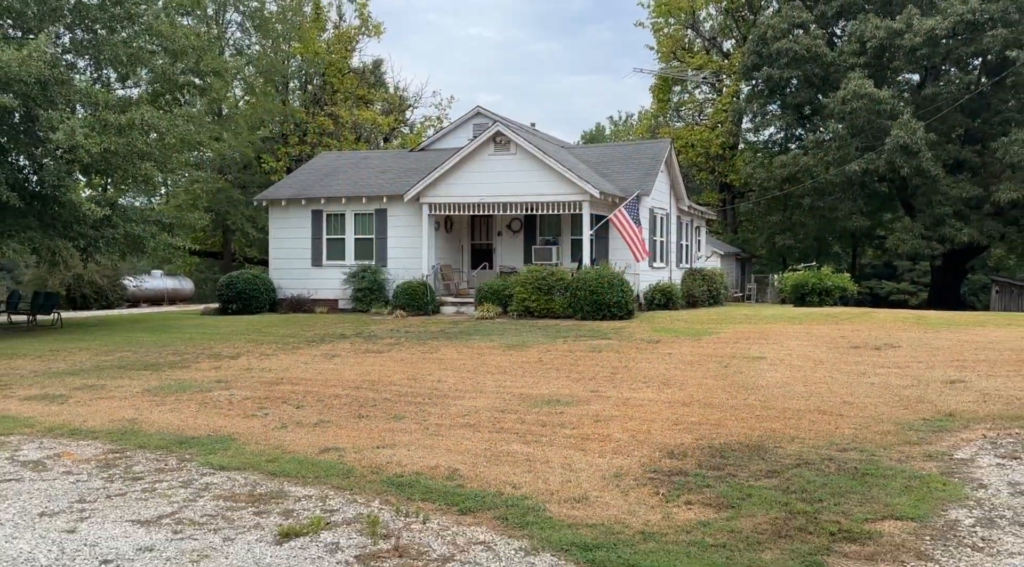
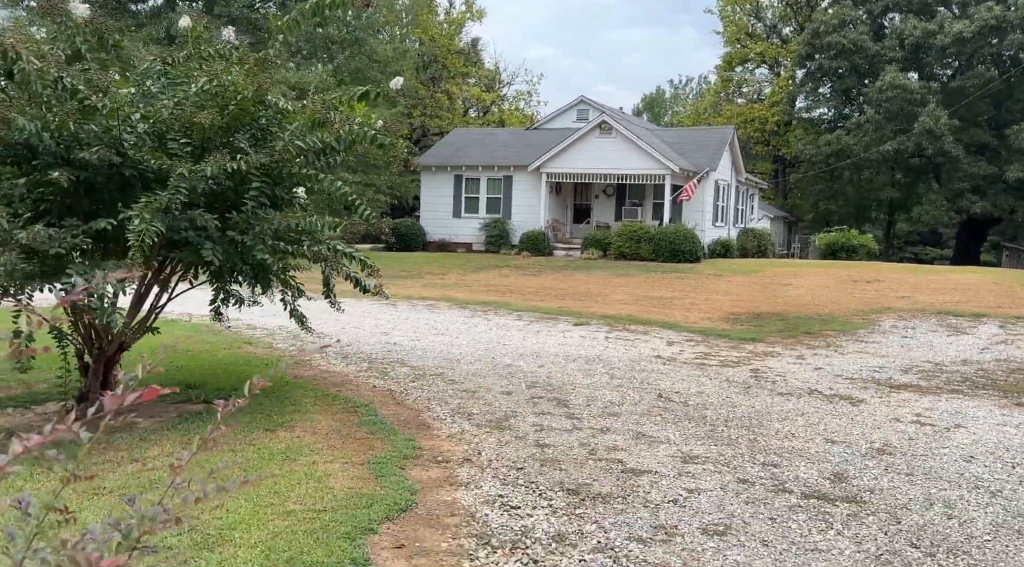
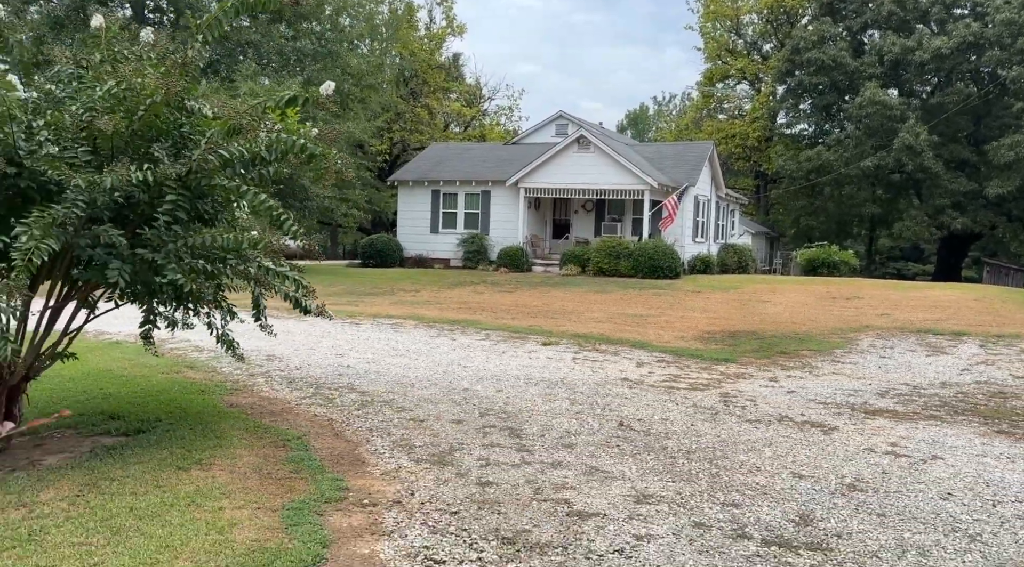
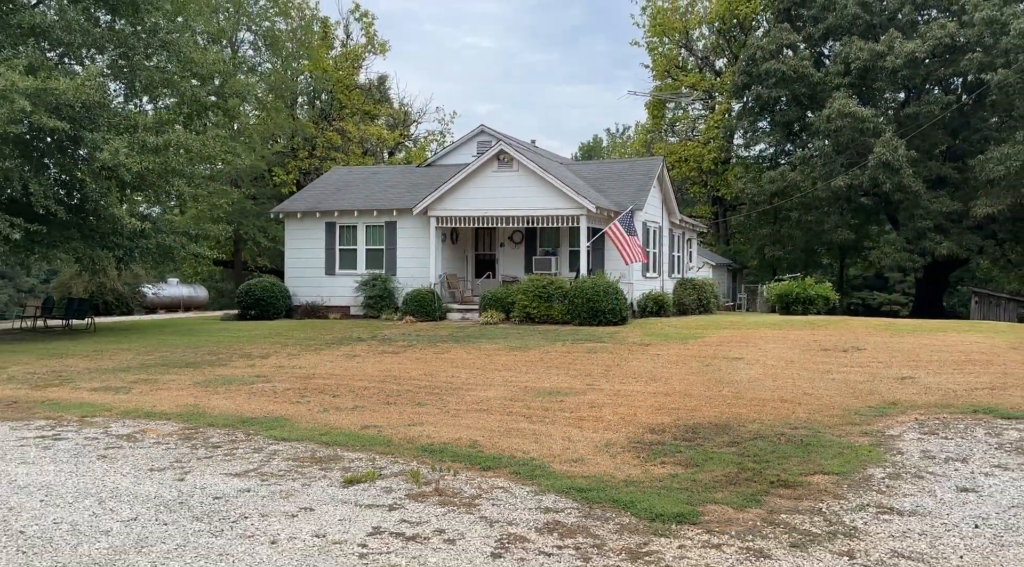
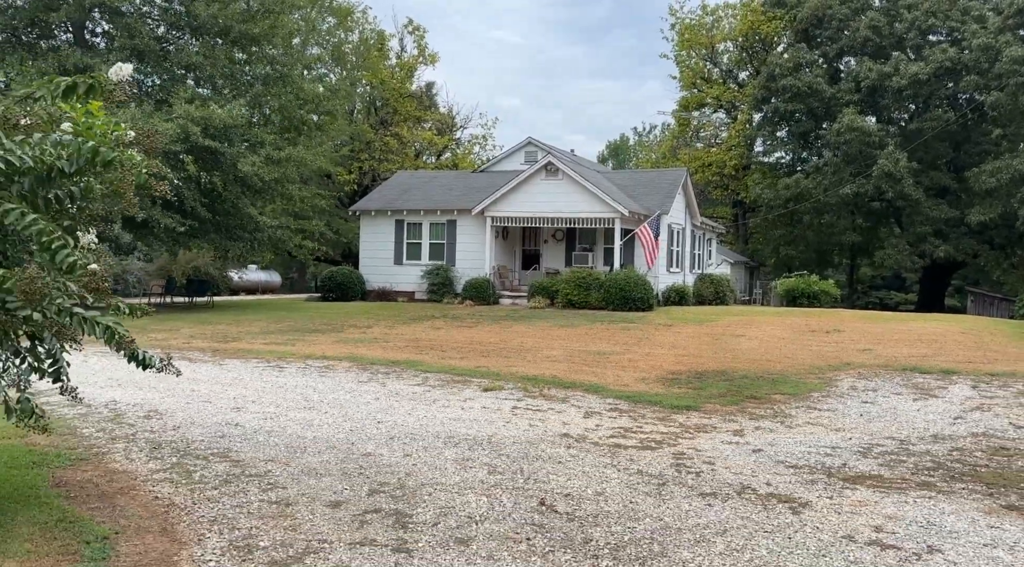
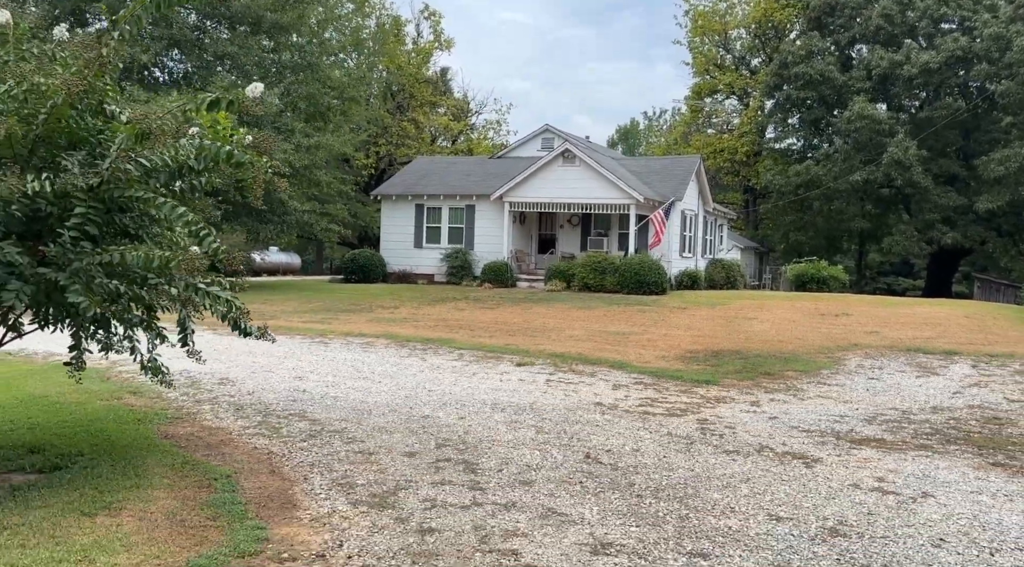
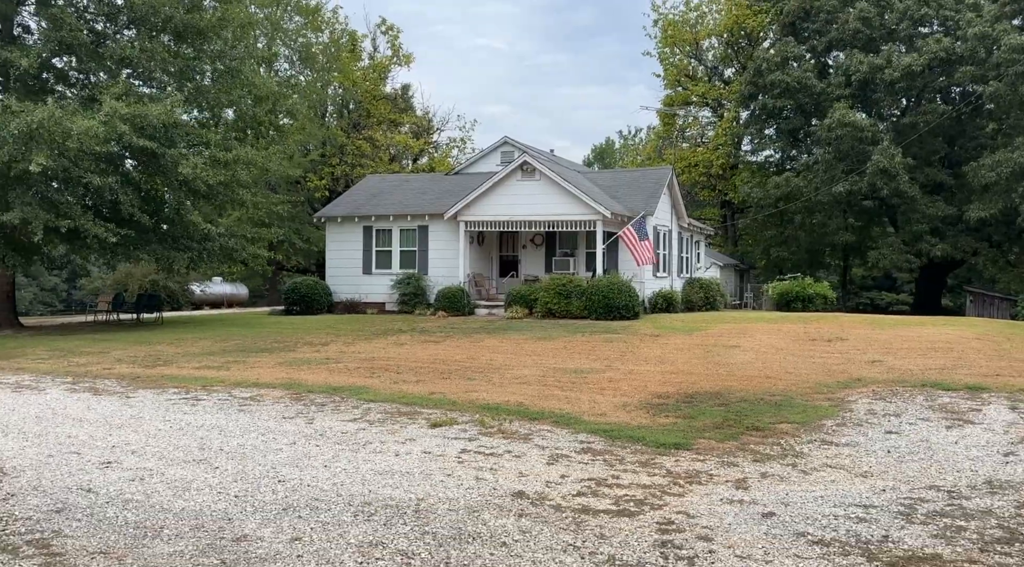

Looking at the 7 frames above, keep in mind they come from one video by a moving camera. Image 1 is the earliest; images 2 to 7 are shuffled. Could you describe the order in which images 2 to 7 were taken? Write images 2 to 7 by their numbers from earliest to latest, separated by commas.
4, 7, 5, 6, 3, 2
